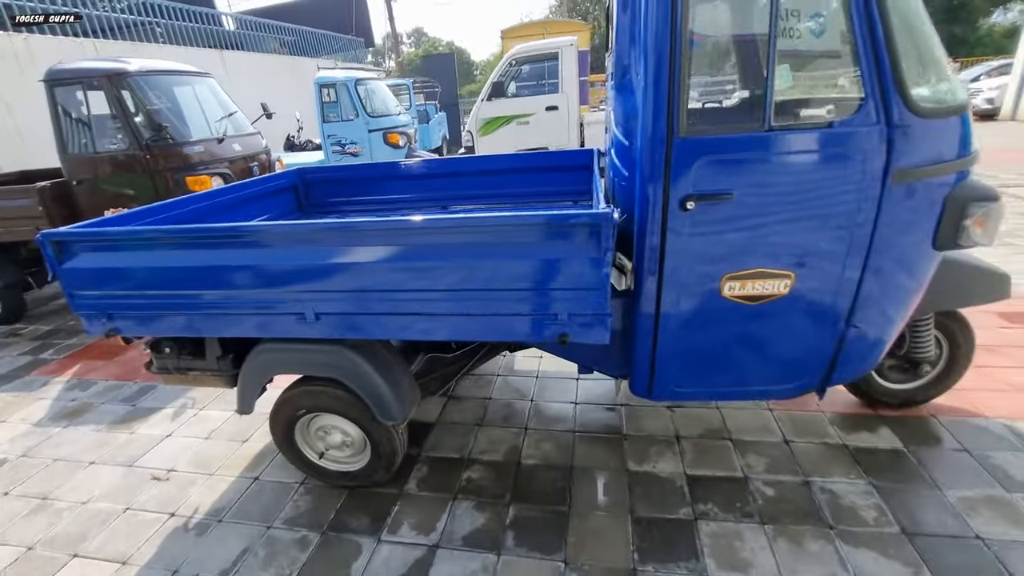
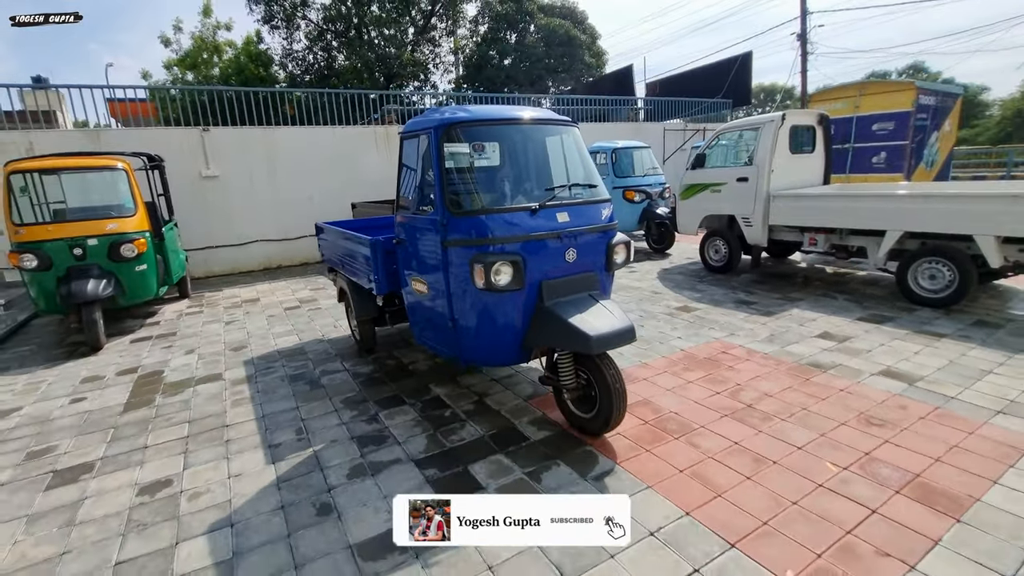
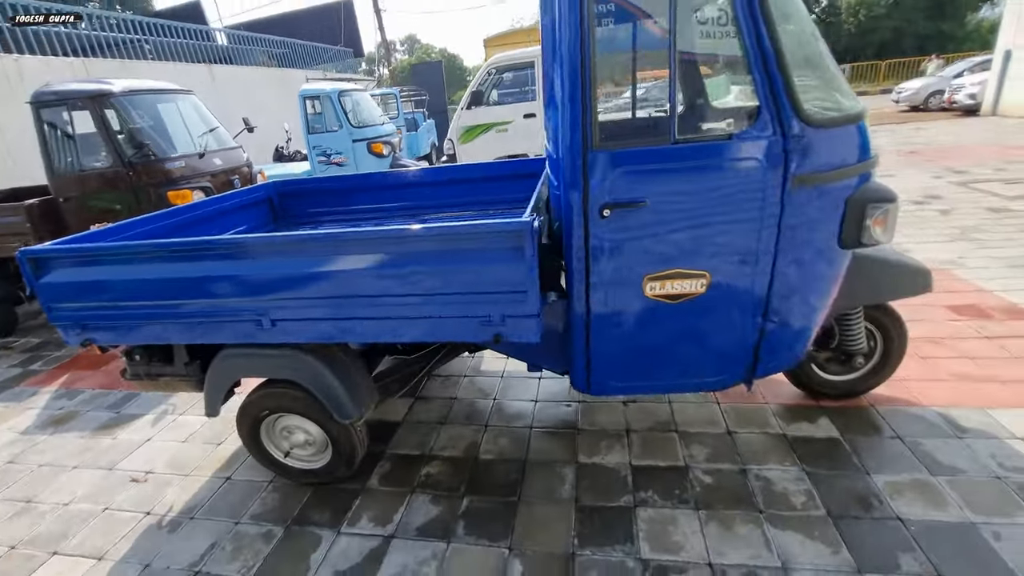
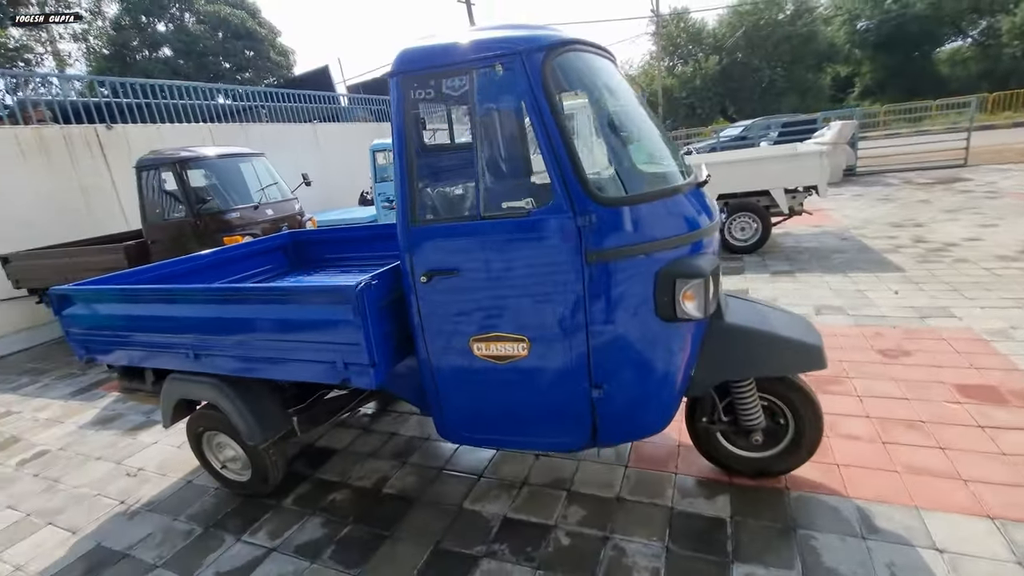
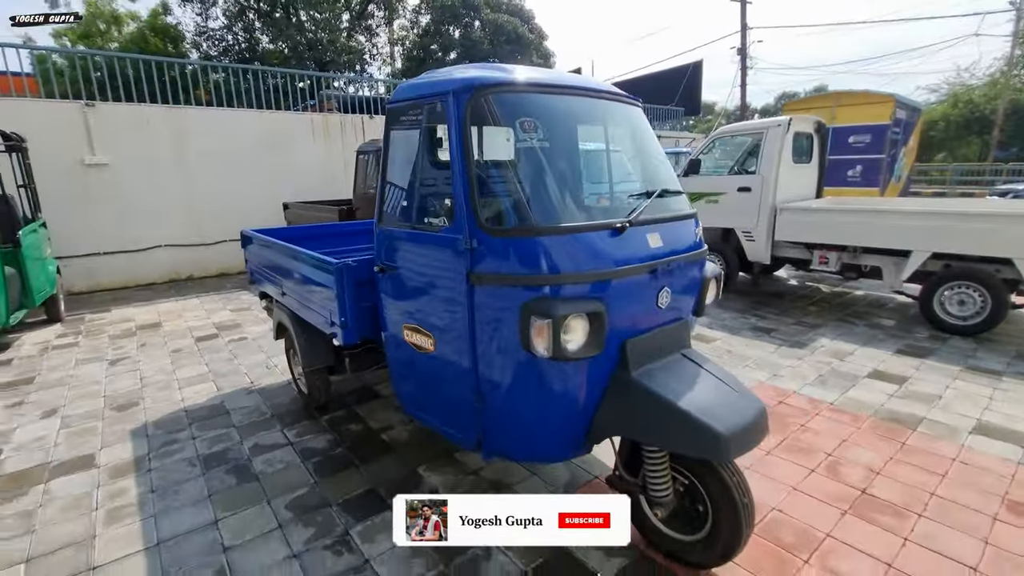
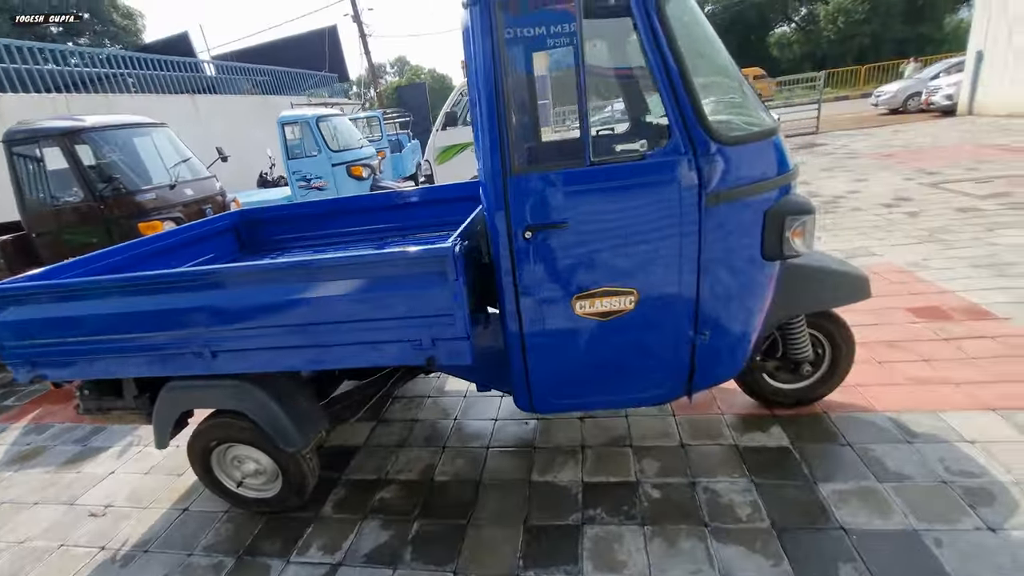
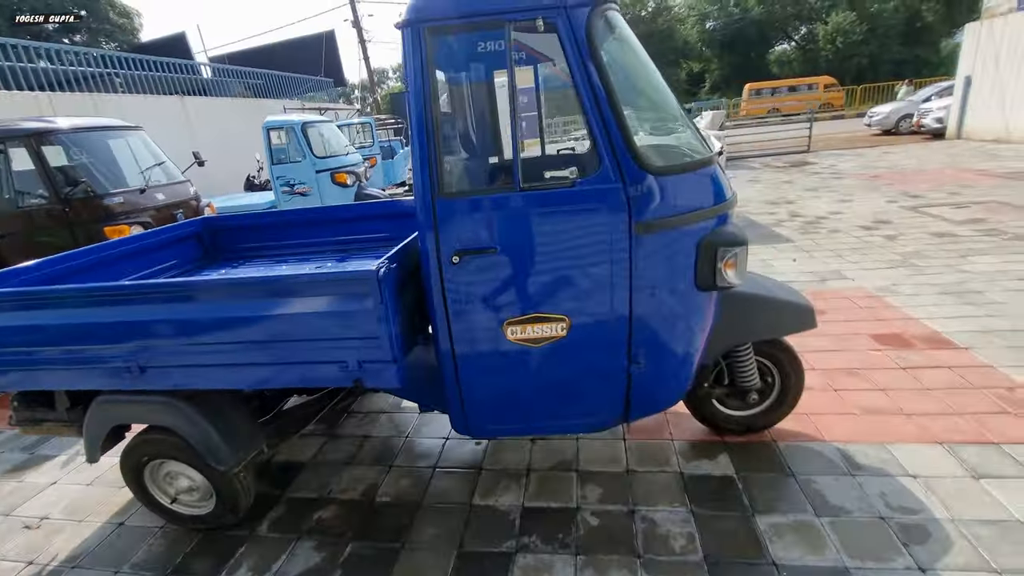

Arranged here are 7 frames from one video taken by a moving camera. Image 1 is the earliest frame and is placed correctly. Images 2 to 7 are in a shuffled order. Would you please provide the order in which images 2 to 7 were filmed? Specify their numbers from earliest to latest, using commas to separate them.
3, 6, 7, 4, 5, 2
